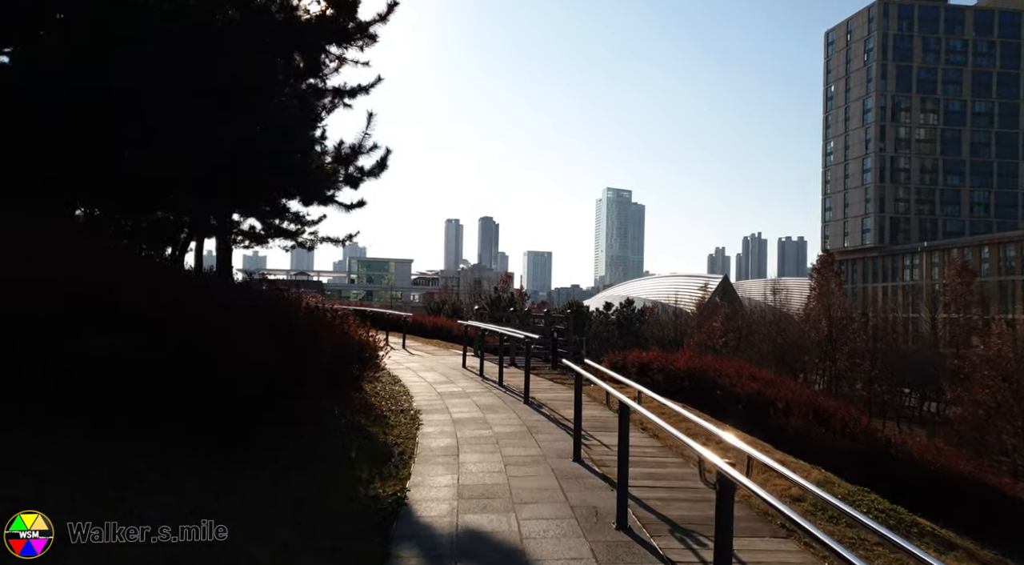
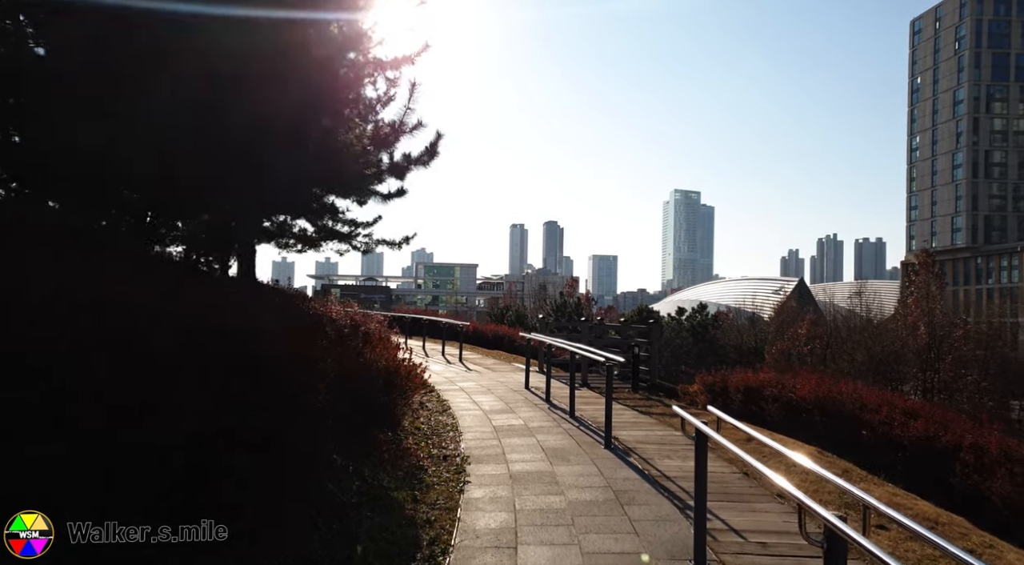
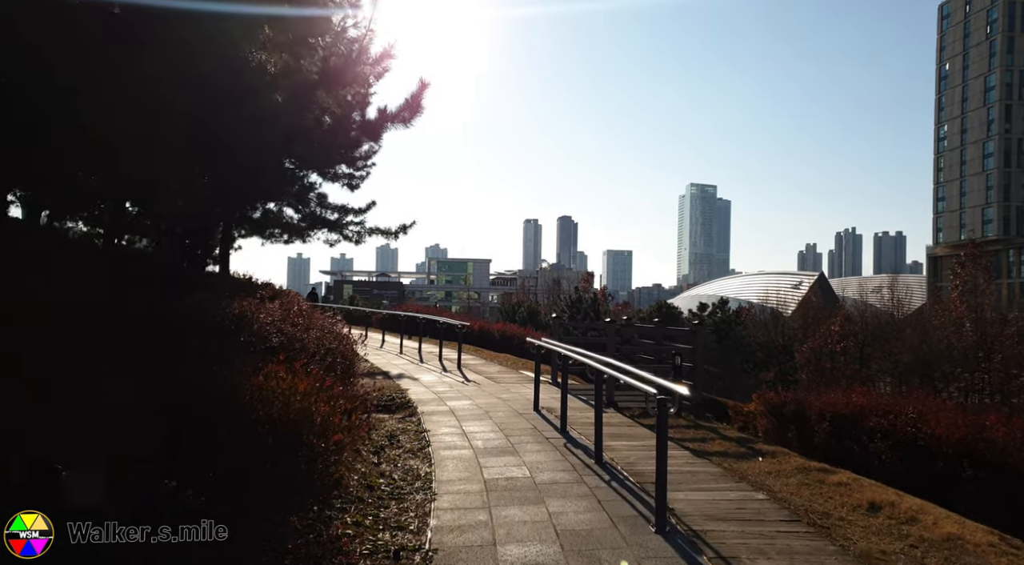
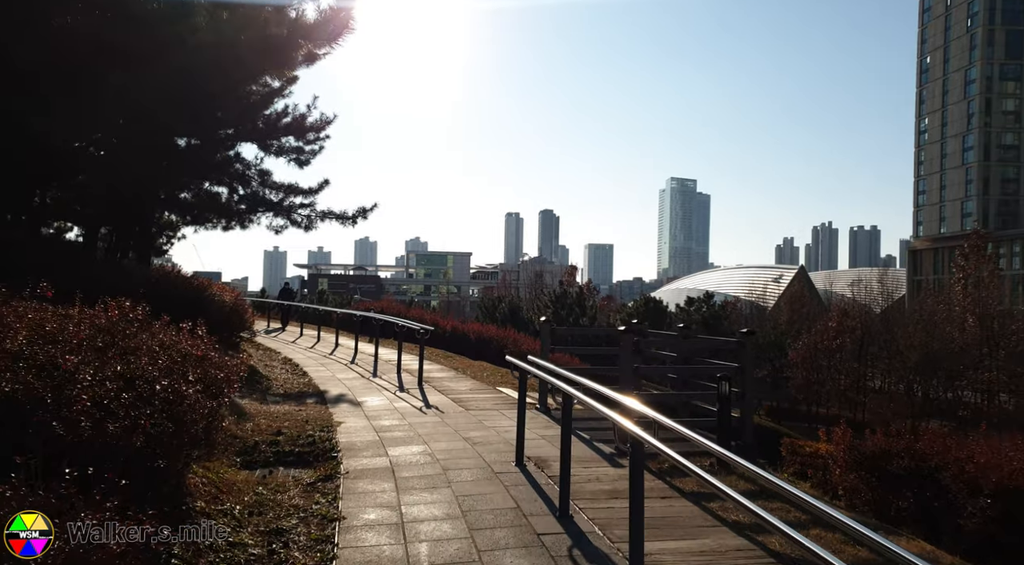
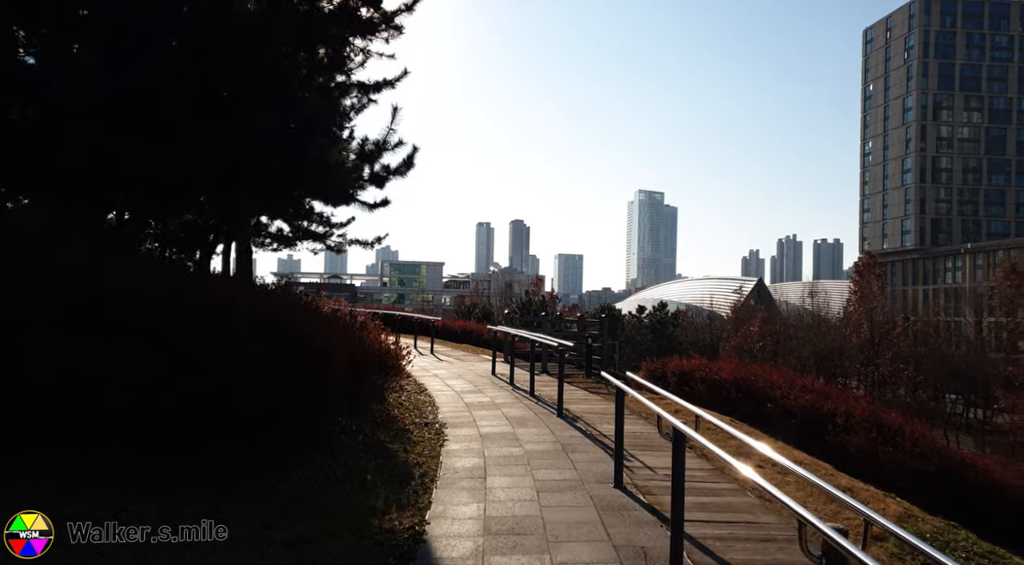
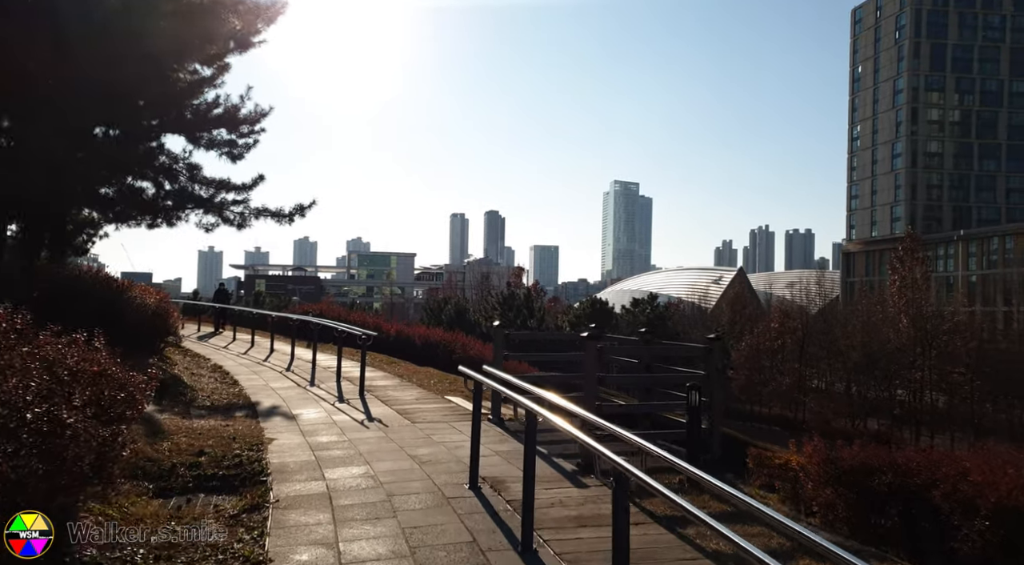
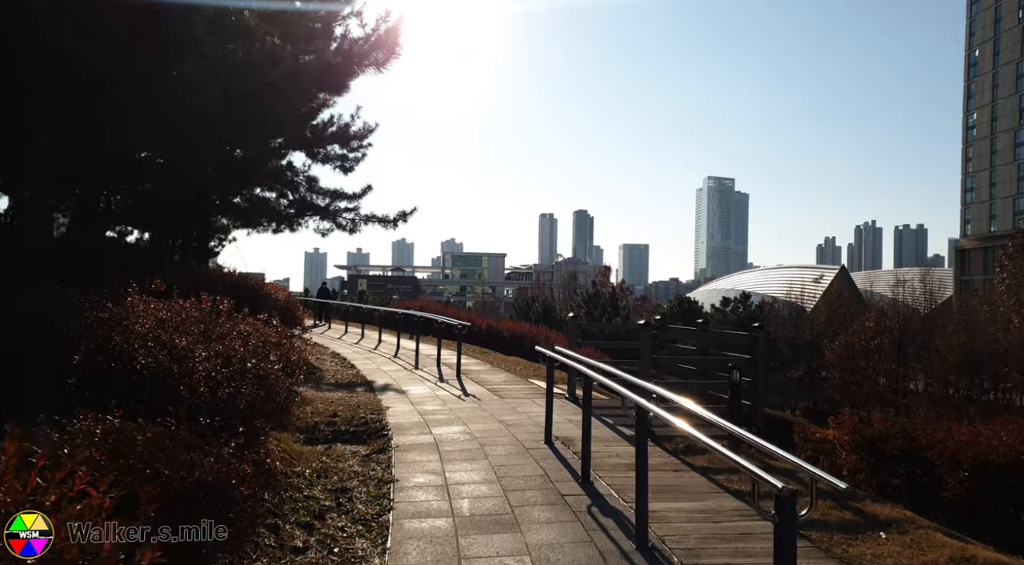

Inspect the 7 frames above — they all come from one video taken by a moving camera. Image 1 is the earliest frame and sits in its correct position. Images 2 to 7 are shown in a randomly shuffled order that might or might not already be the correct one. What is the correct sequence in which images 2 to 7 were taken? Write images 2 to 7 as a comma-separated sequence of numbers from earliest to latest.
5, 2, 3, 7, 4, 6
